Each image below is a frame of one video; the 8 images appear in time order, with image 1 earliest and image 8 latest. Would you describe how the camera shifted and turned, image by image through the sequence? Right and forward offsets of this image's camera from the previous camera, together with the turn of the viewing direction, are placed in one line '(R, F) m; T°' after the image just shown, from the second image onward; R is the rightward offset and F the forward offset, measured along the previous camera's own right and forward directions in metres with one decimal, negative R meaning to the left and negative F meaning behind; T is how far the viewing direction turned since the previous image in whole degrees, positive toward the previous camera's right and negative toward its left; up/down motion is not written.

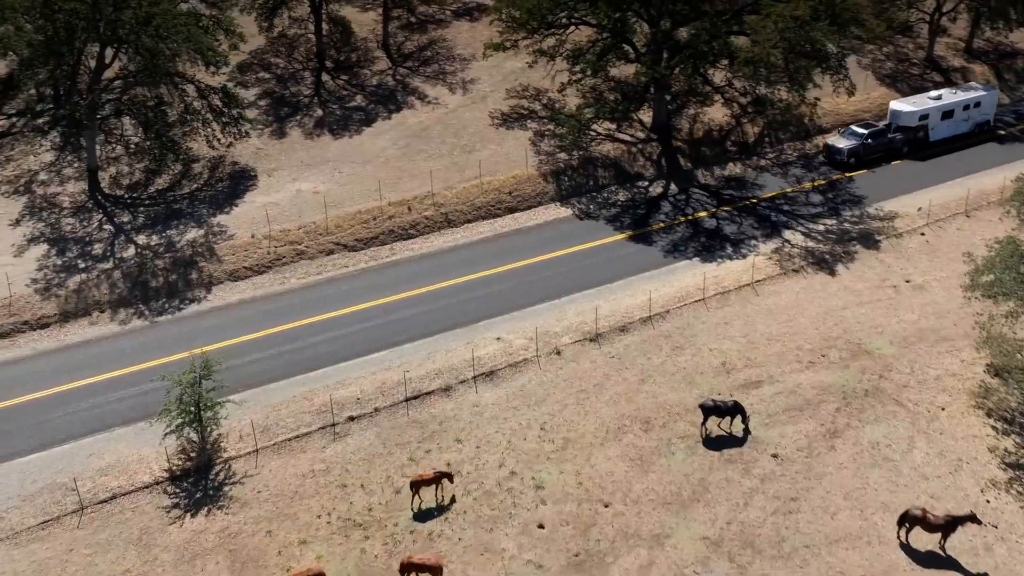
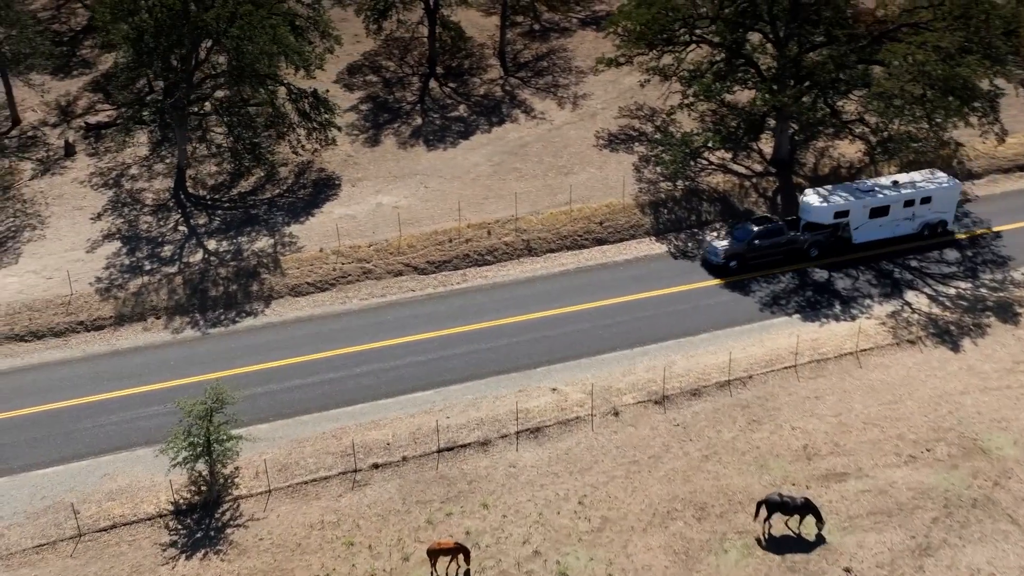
(+2.3, +2.9) m; -9°
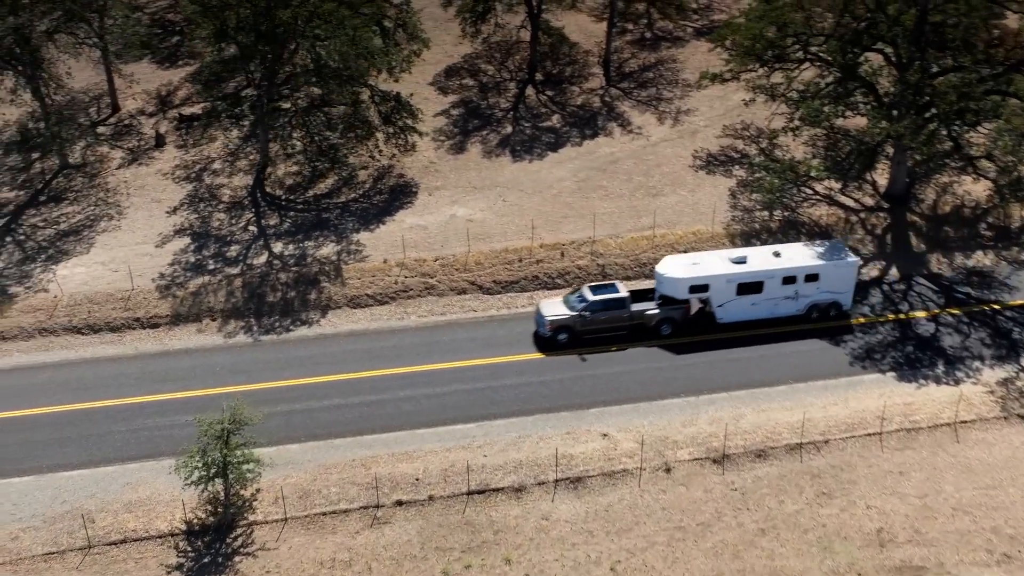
(+1.7, +2.1) m; -7°
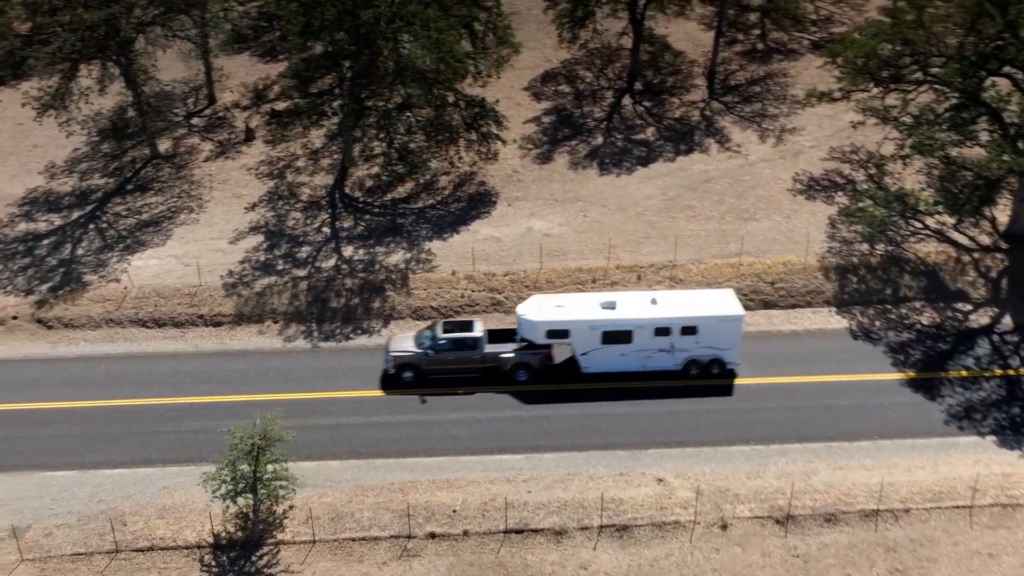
(+1.2, +1.5) m; -7°
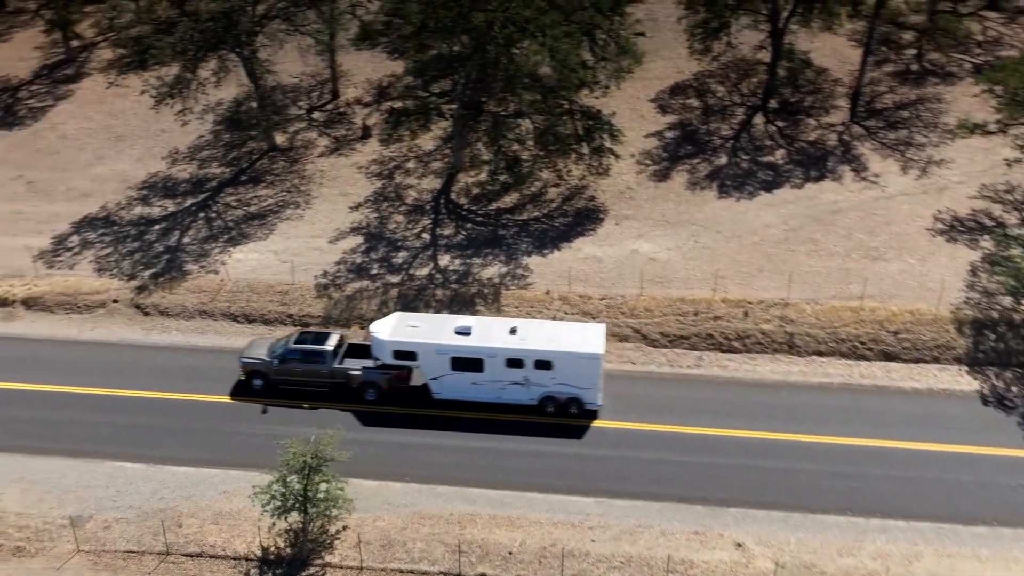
(+1.2, +1.5) m; -8°
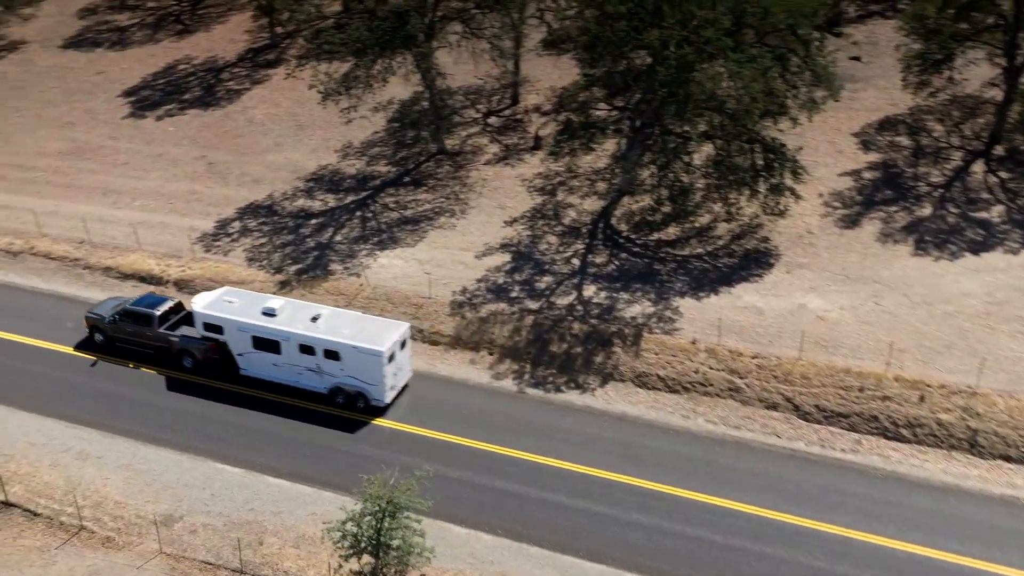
(+1.5, +2.3) m; -12°
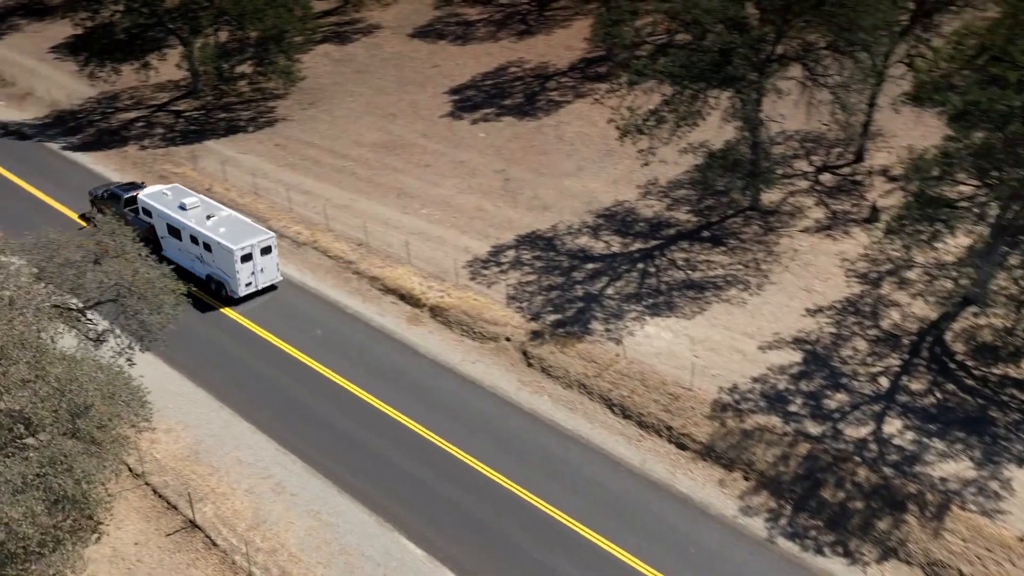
(+0.9, +4.3) m; -19°
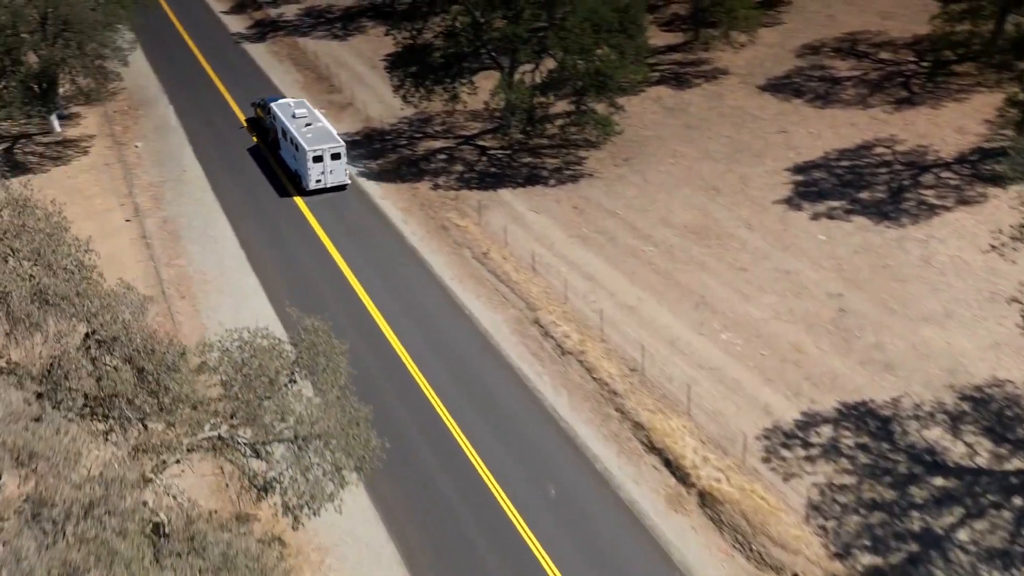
(-0.3, +6.8) m; -19°
